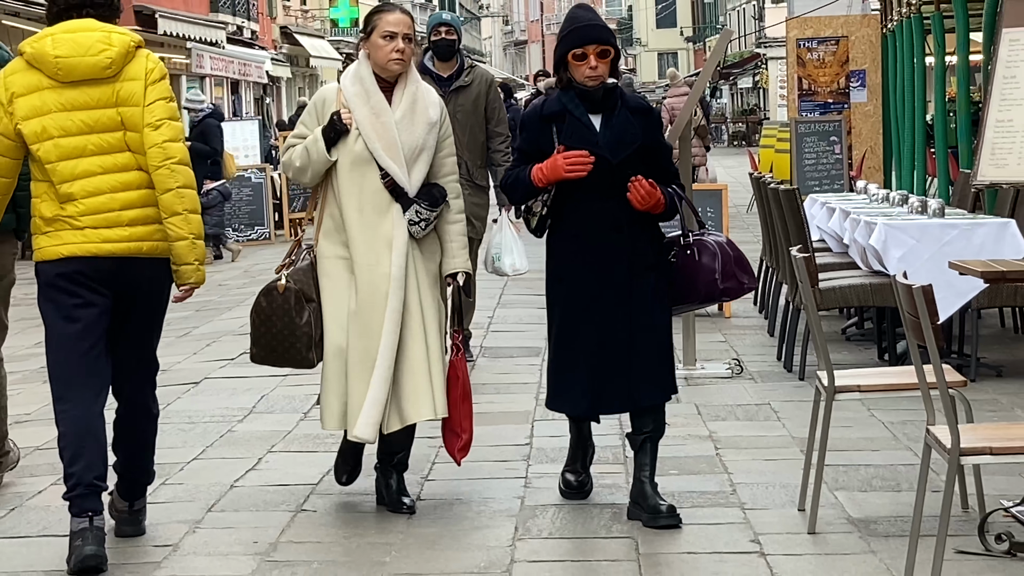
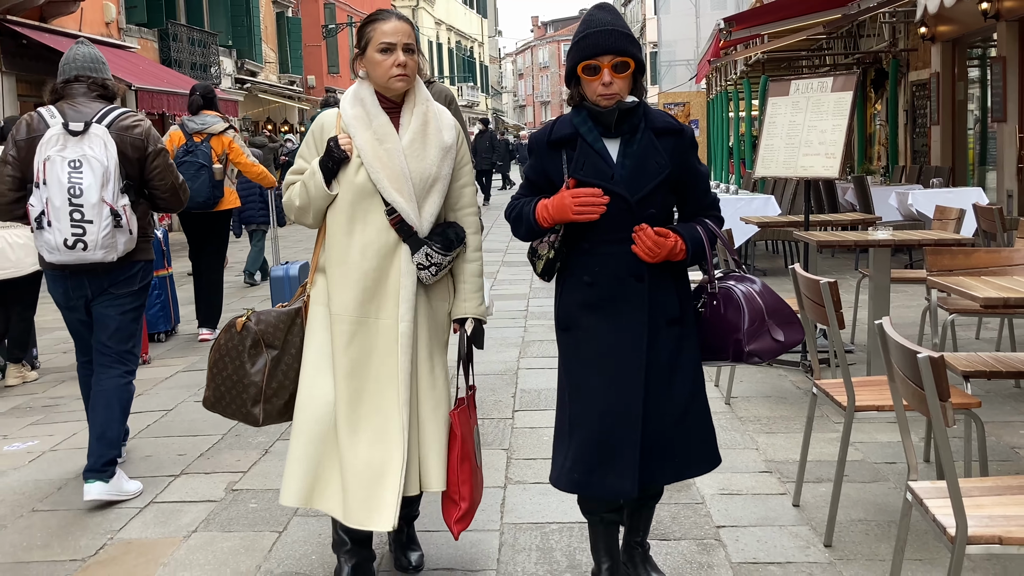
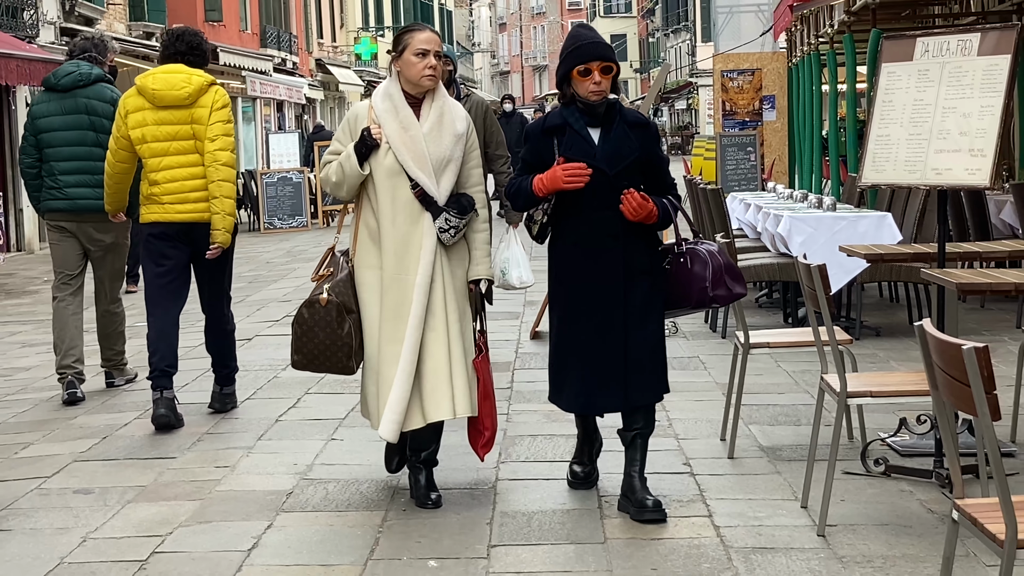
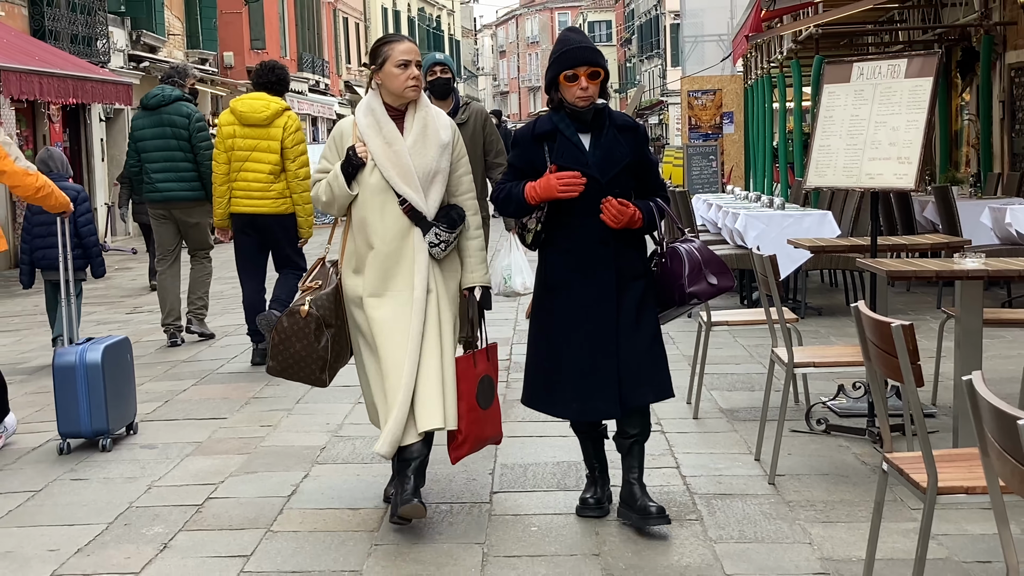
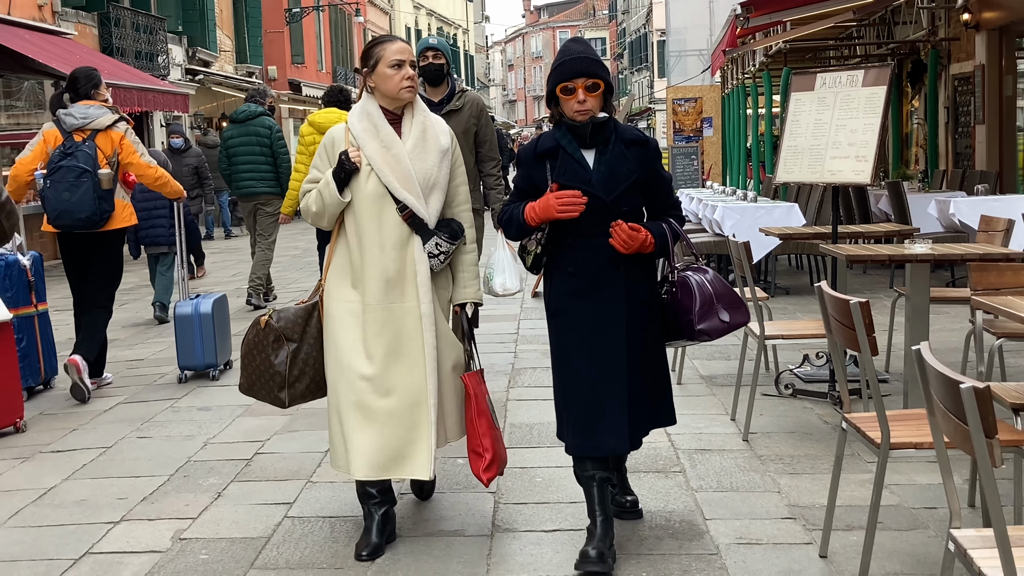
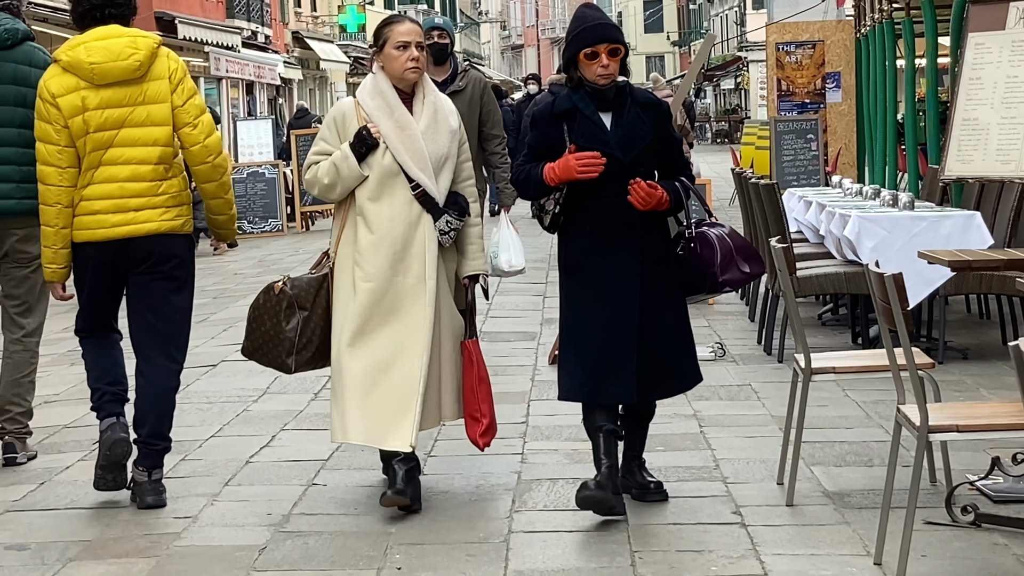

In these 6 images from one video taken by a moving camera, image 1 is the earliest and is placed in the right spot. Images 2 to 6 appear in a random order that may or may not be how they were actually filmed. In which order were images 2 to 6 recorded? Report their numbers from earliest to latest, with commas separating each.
6, 3, 4, 5, 2
